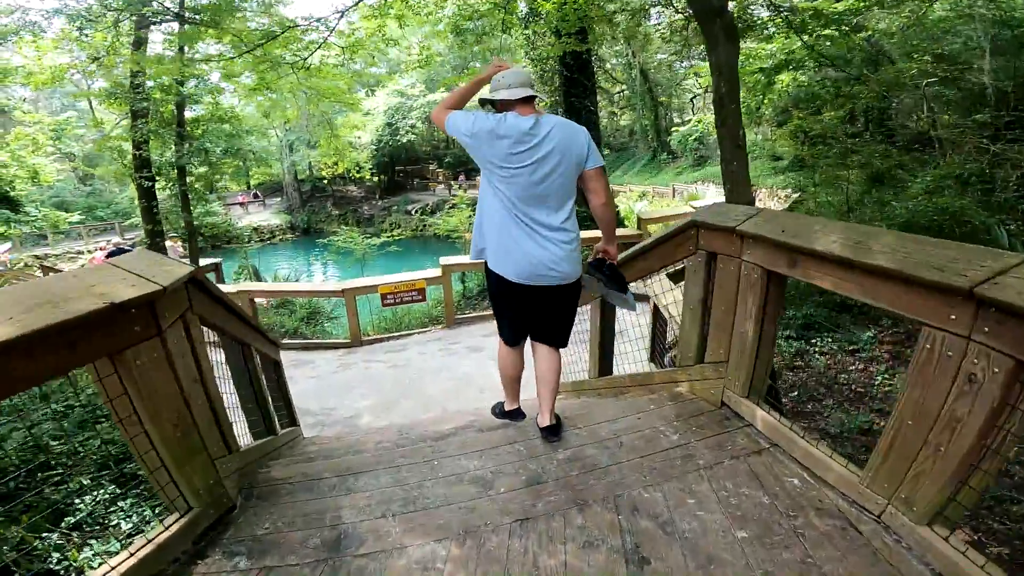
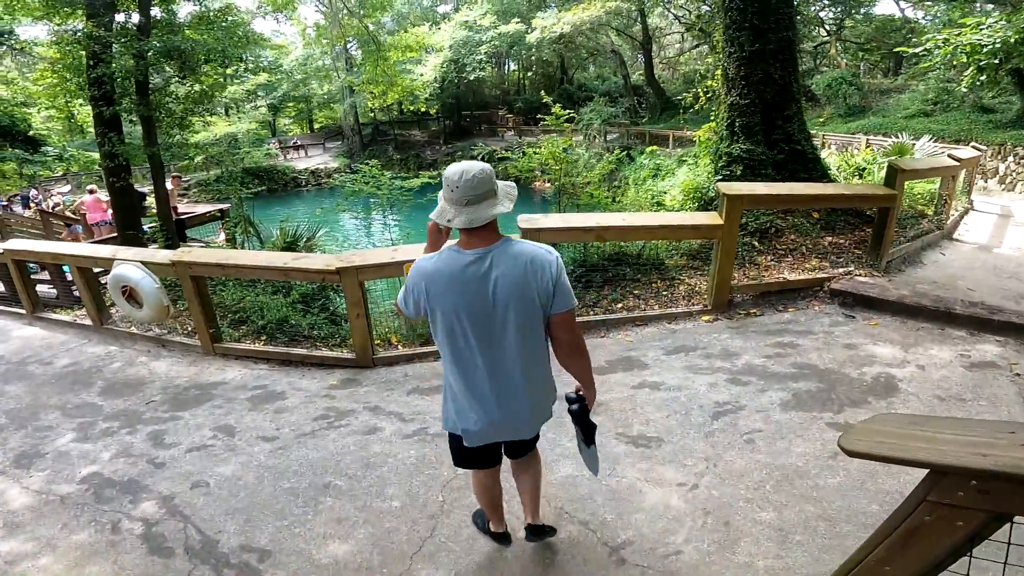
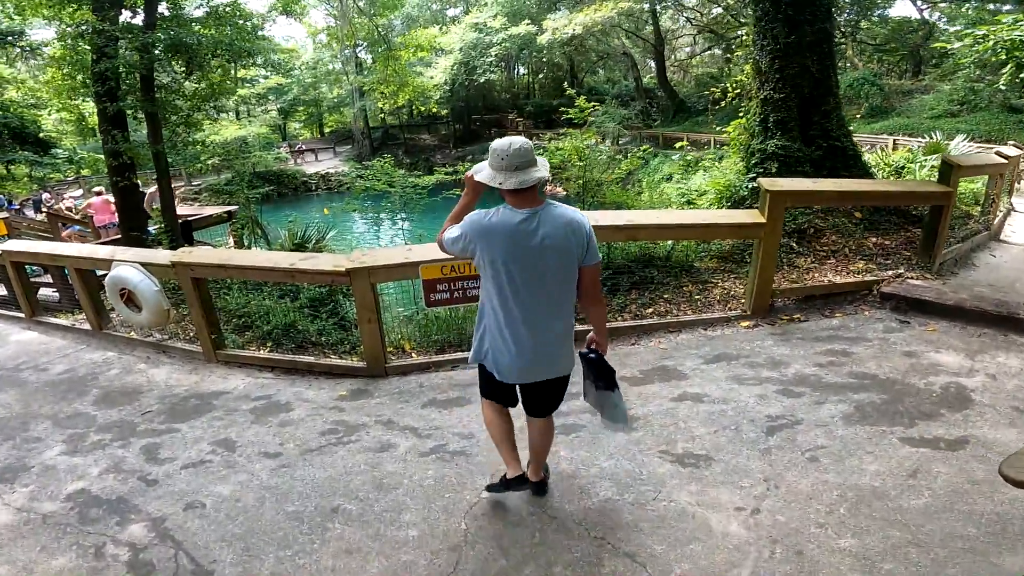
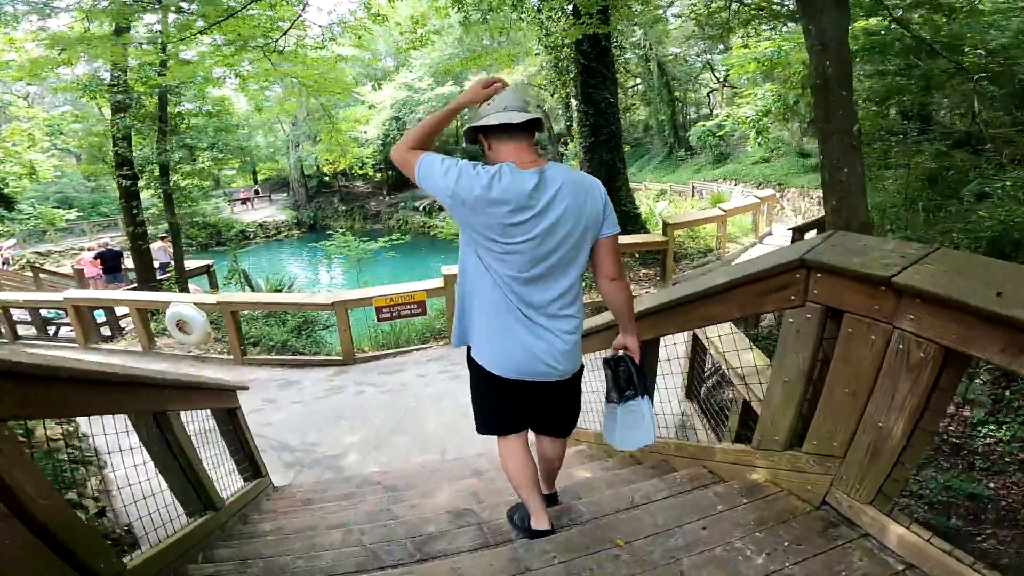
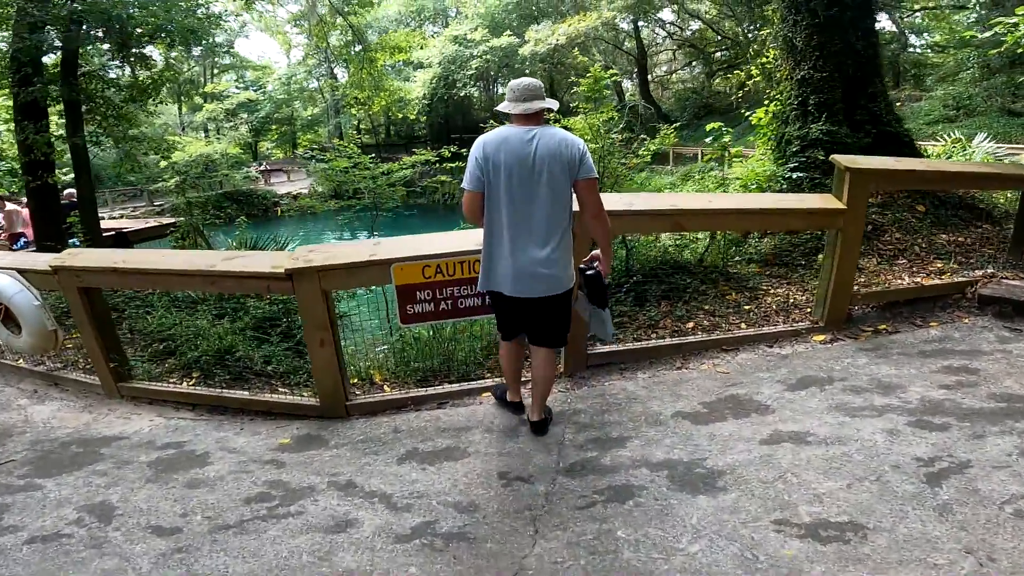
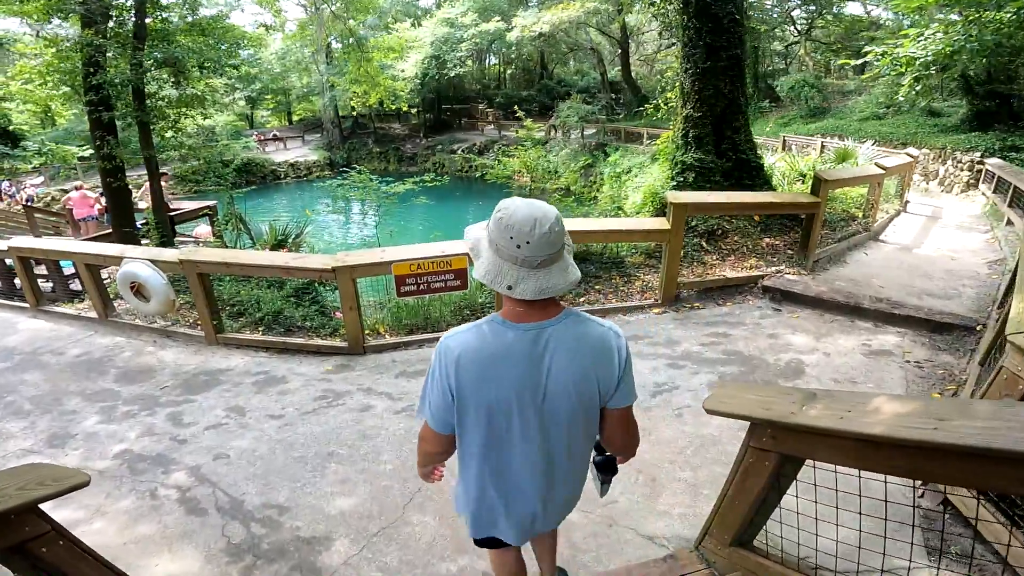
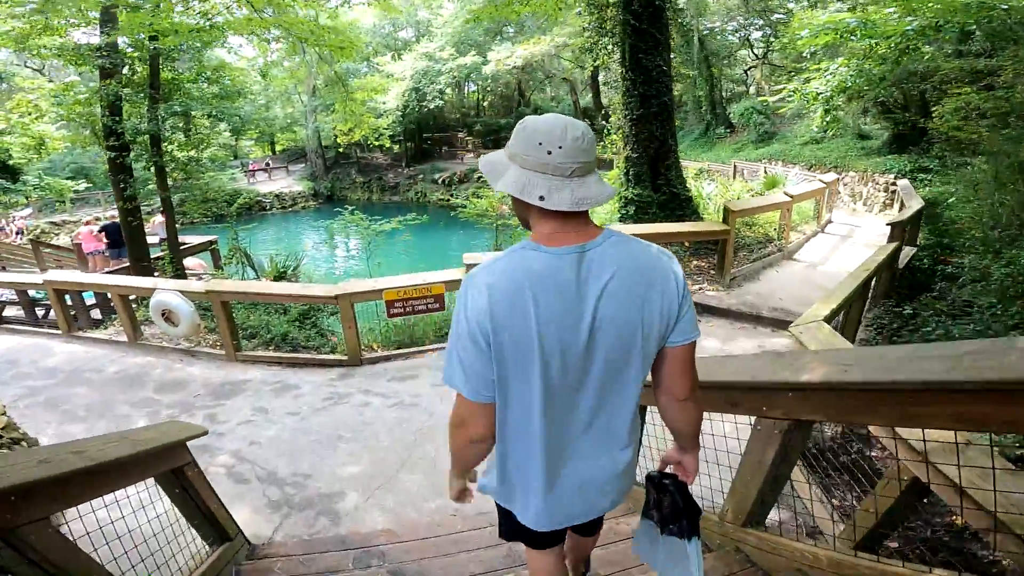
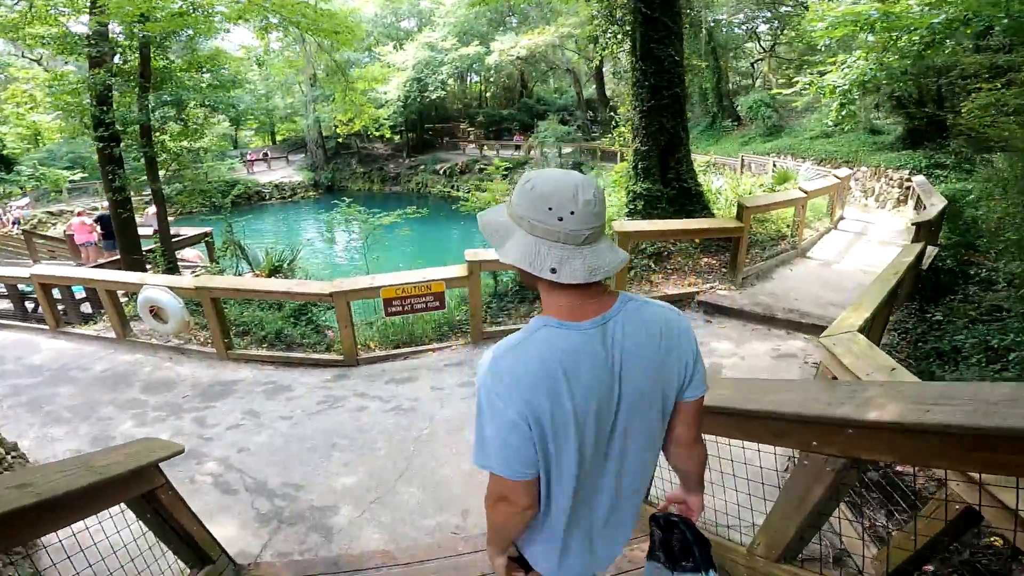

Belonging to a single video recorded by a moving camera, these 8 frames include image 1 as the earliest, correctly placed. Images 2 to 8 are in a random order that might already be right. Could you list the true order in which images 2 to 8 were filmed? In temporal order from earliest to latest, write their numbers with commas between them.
4, 7, 8, 6, 2, 3, 5
